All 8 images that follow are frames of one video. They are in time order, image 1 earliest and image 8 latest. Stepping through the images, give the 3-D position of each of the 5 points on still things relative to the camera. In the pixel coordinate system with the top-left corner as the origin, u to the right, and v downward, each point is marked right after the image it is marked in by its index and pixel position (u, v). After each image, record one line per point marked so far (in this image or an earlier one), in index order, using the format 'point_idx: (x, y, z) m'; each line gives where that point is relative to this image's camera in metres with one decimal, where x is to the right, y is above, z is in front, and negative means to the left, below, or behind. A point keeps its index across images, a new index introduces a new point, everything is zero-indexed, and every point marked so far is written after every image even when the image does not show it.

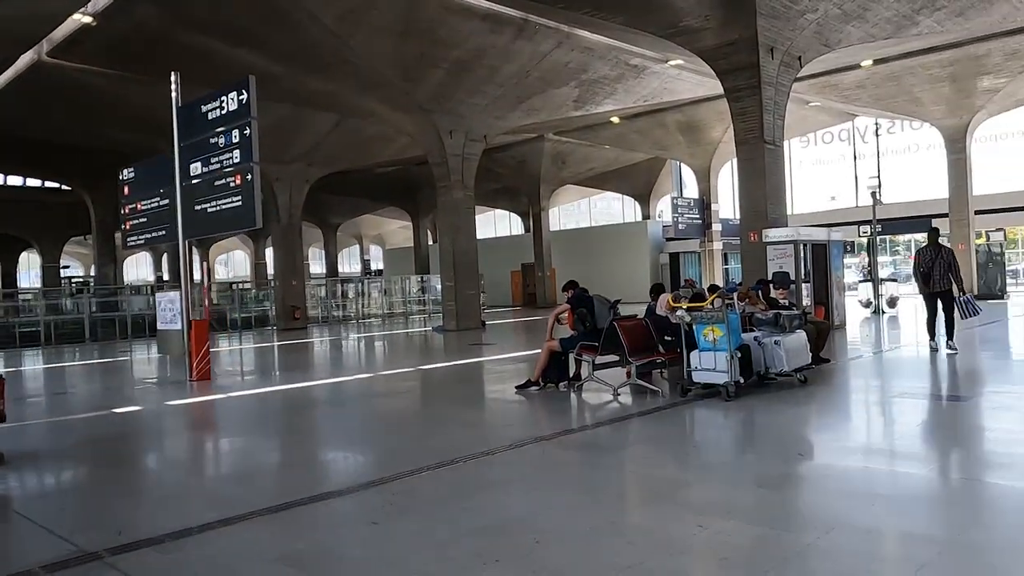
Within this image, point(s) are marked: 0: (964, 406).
0: (+3.4, -0.9, +6.1) m
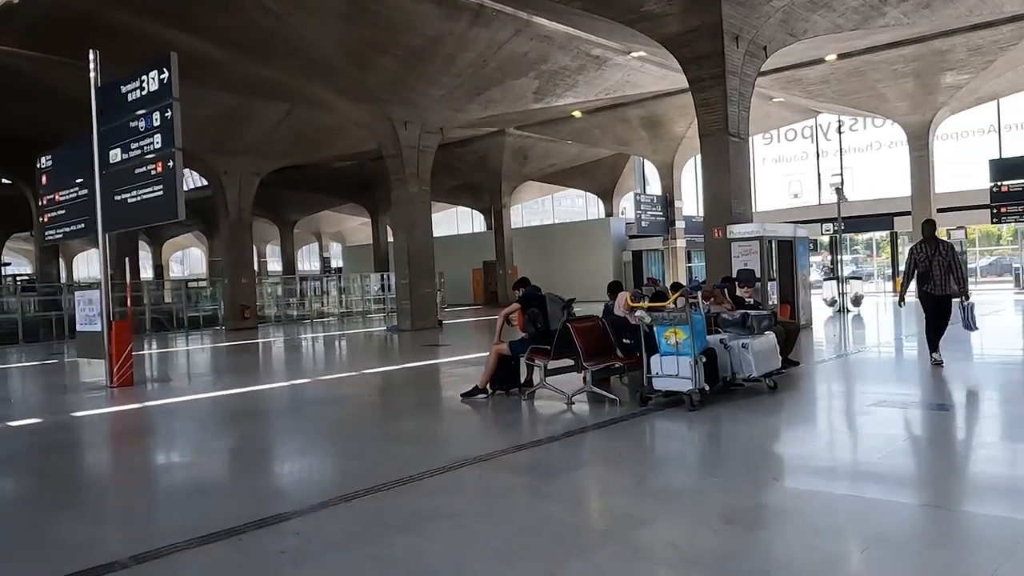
0: (+3.0, -0.9, +5.6) m
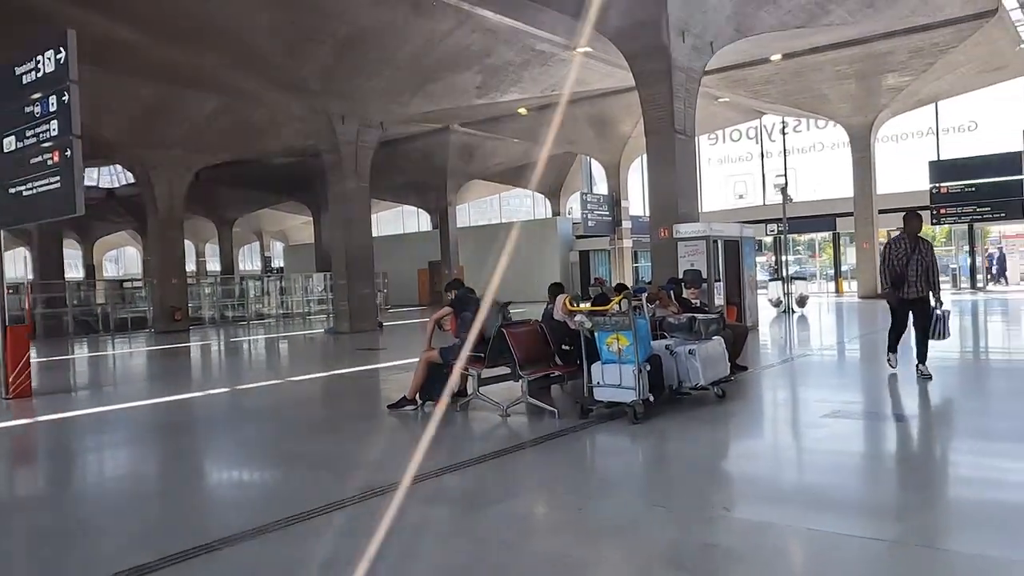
0: (+2.6, -0.9, +5.2) m
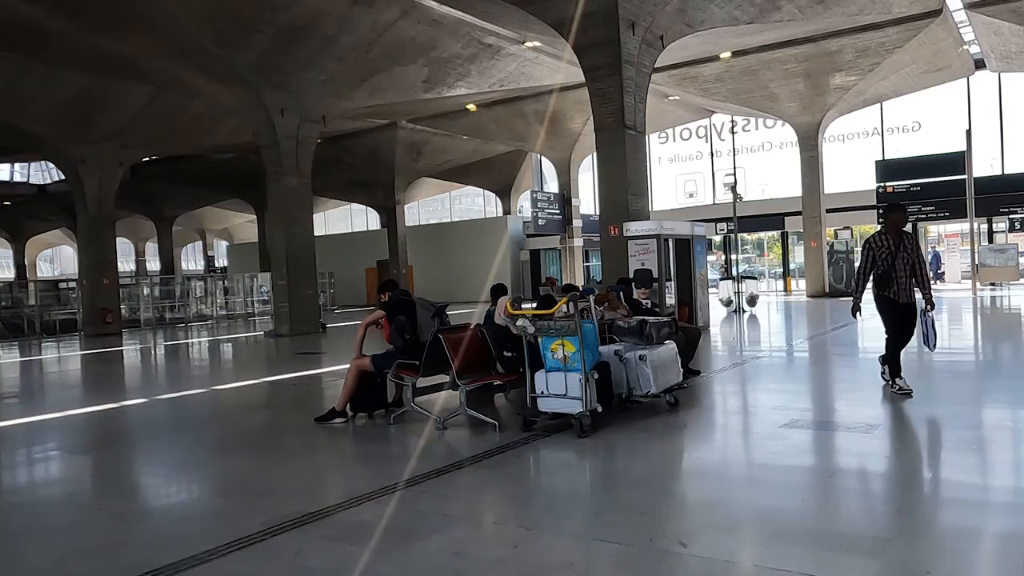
0: (+2.2, -0.9, +4.9) m
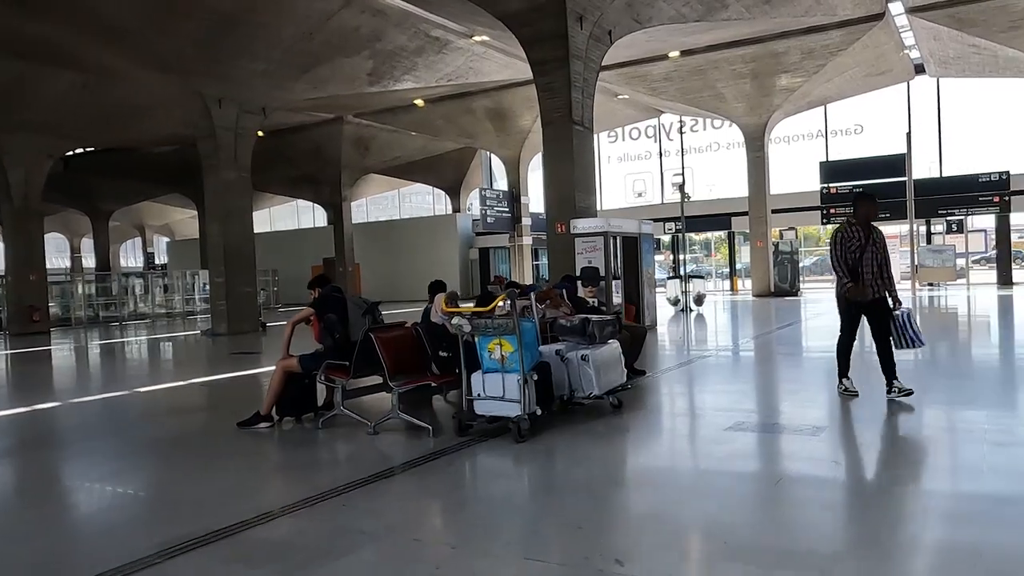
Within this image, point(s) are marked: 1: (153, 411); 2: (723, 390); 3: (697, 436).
0: (+1.8, -0.9, +4.8) m
1: (-3.6, -1.3, +7.9) m
2: (+1.9, -0.9, +7.0) m
3: (+1.2, -0.9, +5.0) m
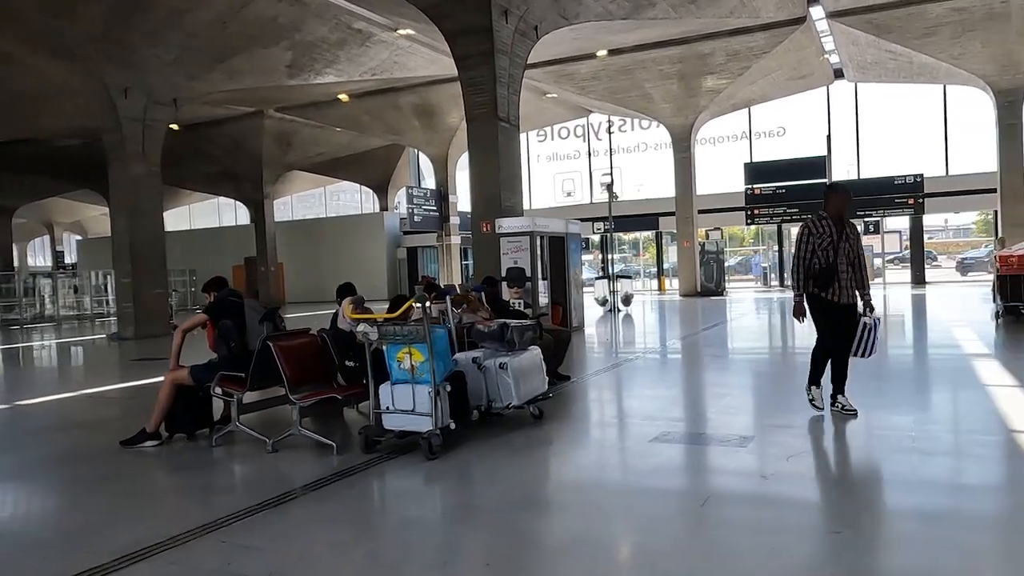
0: (+1.3, -0.9, +4.6) m
1: (-4.3, -1.3, +7.2) m
2: (+1.2, -0.9, +6.8) m
3: (+0.6, -0.9, +4.7) m
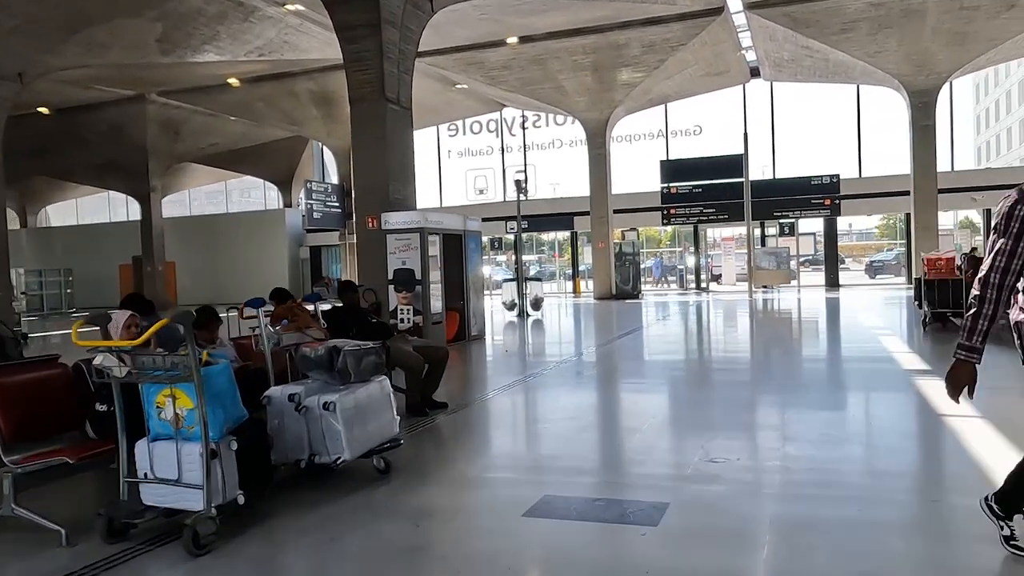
0: (+0.6, -1.0, +3.4) m
1: (-5.3, -1.3, +5.5) m
2: (+0.2, -1.0, +5.6) m
3: (-0.1, -1.0, +3.5) m
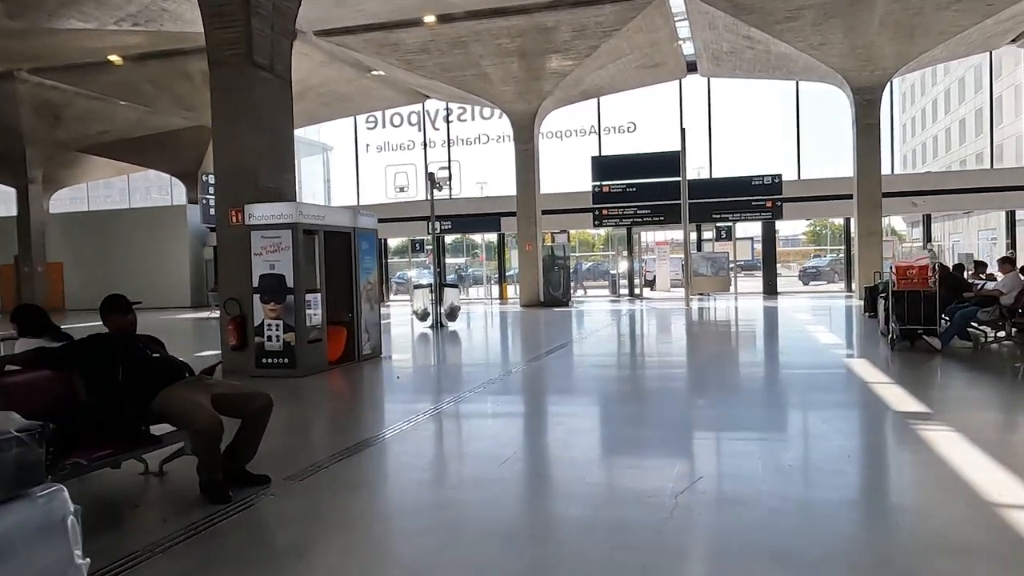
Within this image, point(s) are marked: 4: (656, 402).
0: (0.0, -1.1, +1.7) m
1: (-6.0, -1.4, +3.3) m
2: (-0.5, -1.1, +3.9) m
3: (-0.6, -1.1, +1.7) m
4: (+1.1, -1.1, +6.7) m
